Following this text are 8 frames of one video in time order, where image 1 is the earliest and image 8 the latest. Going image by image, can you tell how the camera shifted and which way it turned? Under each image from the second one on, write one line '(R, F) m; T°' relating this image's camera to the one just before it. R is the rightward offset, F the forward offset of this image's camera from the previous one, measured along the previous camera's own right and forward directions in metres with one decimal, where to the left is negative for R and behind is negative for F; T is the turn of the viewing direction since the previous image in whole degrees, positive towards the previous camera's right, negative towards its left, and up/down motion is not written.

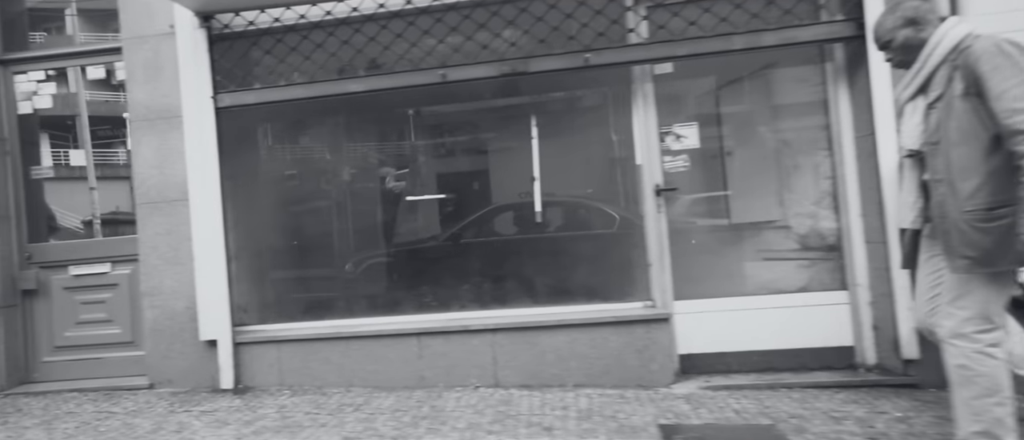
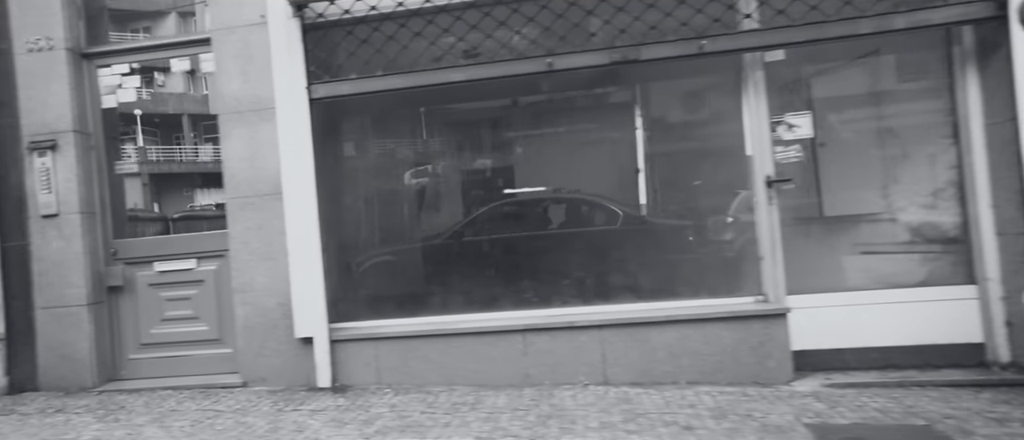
(-0.7, +0.1) m; -1°
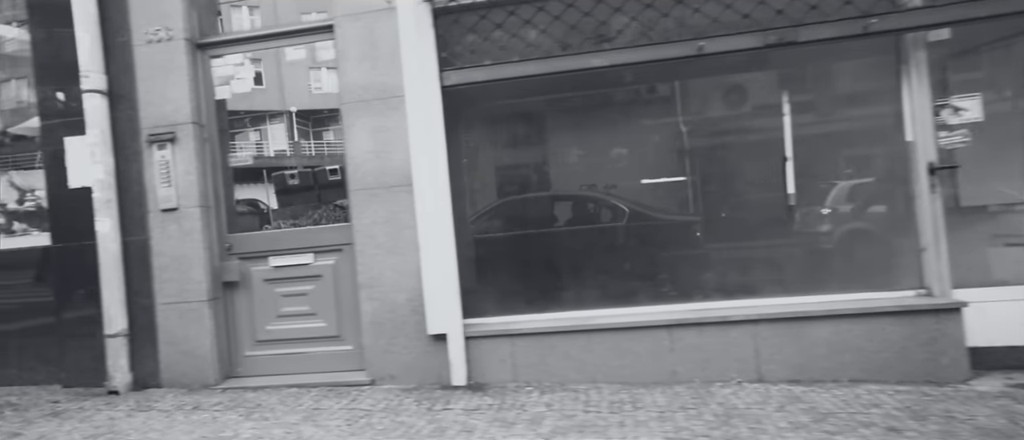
(-0.9, +0.2) m; -2°
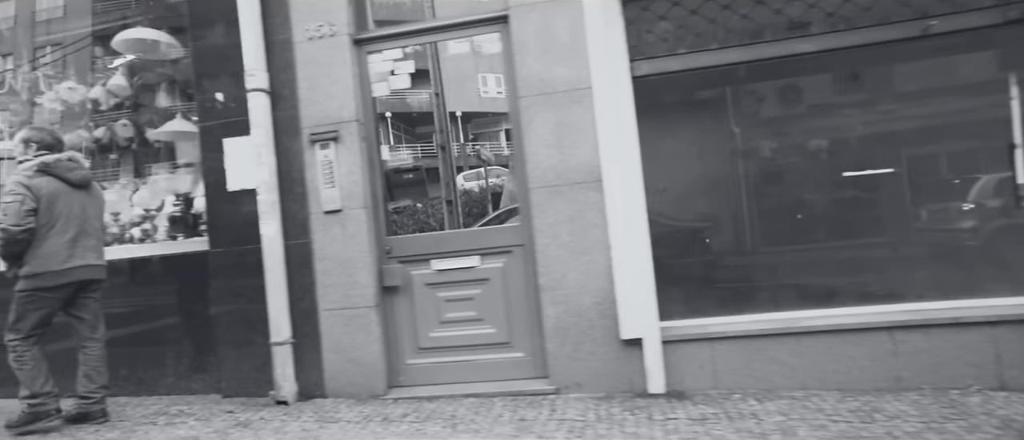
(-1.2, +0.2) m; -2°
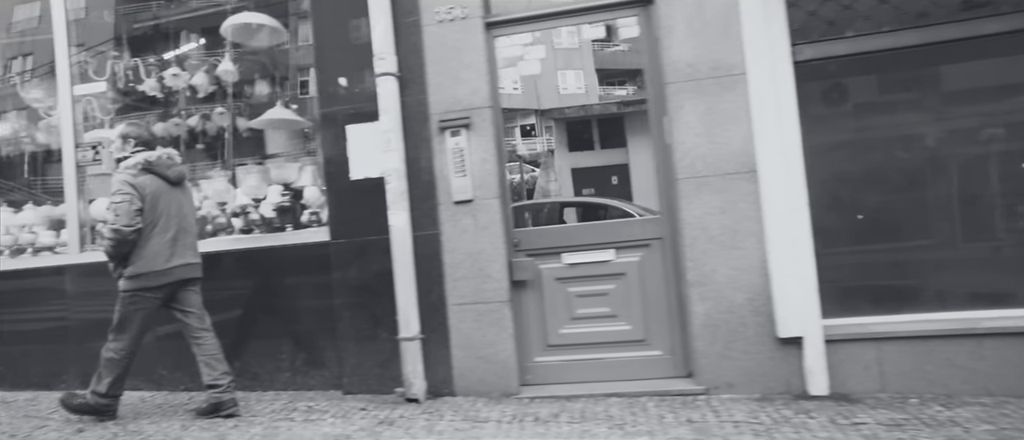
(-0.9, +0.2) m; -1°
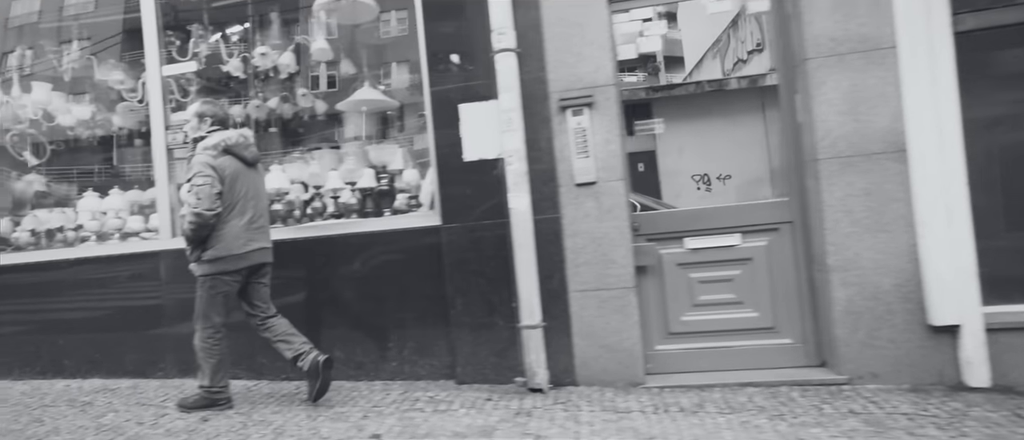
(-0.8, +0.2) m; -1°
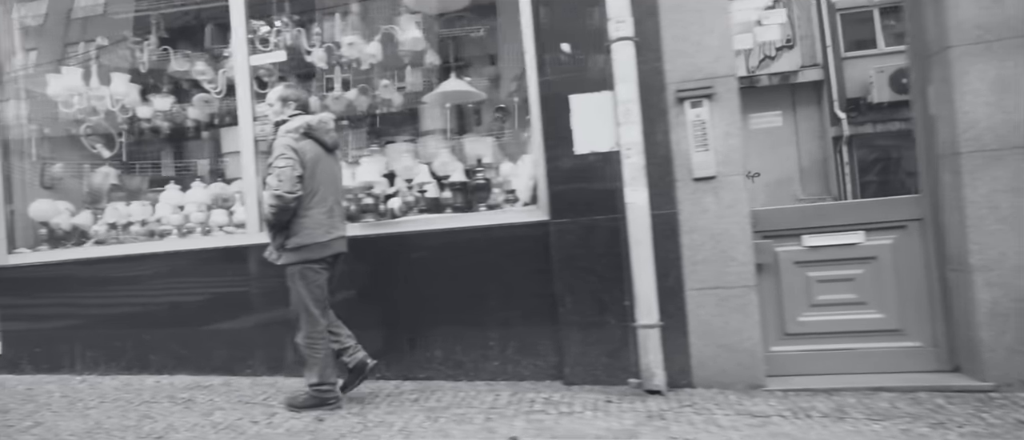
(-0.7, +0.1) m; -1°
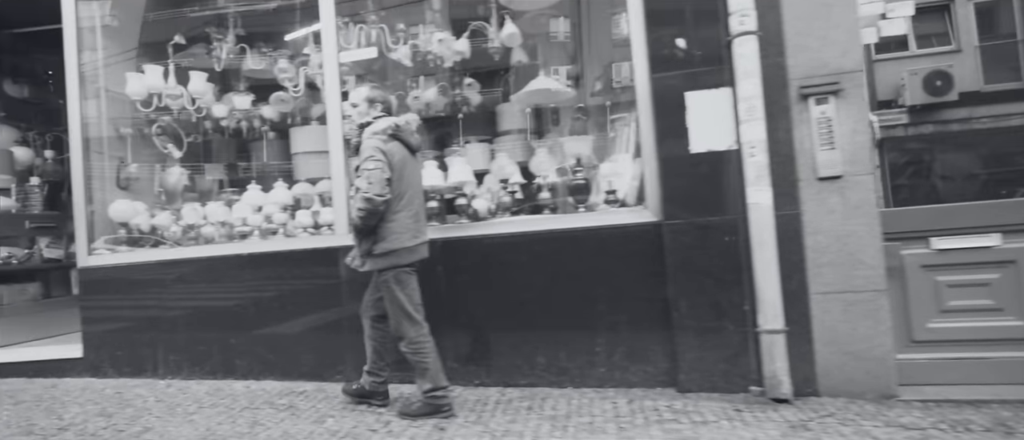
(-0.7, +0.1) m; -1°
